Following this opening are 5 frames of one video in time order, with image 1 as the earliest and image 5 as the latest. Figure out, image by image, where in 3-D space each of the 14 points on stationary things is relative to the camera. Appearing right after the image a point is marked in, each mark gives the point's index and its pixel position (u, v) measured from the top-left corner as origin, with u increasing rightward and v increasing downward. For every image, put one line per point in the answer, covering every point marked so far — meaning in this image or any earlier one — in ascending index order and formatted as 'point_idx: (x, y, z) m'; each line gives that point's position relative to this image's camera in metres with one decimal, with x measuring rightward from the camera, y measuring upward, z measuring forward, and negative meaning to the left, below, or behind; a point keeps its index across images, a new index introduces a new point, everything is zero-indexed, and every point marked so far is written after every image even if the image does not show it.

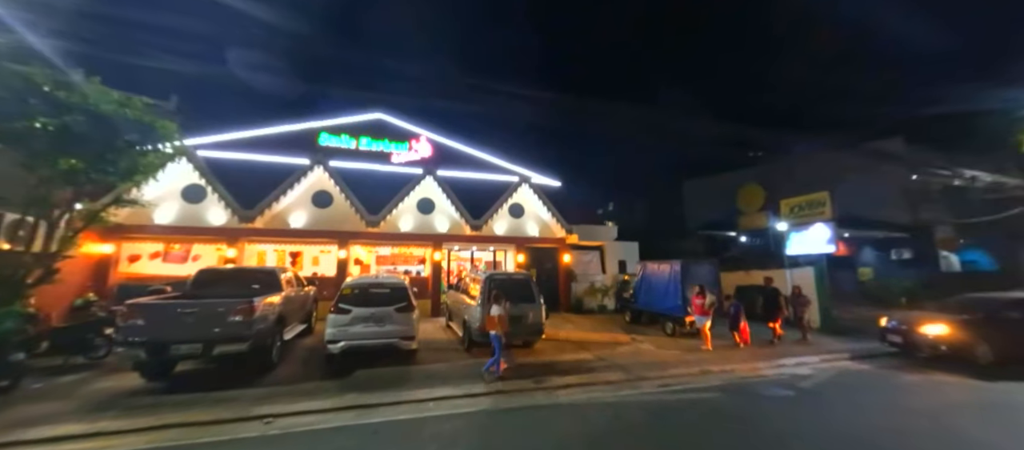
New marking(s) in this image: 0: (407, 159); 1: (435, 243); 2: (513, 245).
0: (-4.6, +3.0, +15.4) m
1: (-3.3, -0.8, +14.8) m
2: (0.0, -0.9, +15.9) m
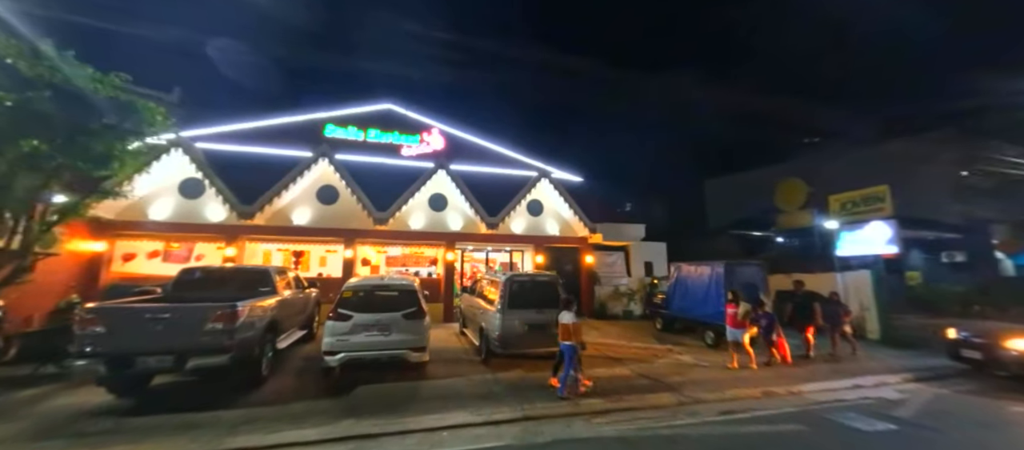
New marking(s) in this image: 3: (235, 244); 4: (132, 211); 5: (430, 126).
0: (-3.9, +3.0, +14.4) m
1: (-2.6, -0.7, +13.7) m
2: (+0.8, -0.8, +14.7) m
3: (-9.4, -0.7, +11.8) m
4: (-12.2, +0.5, +11.2) m
5: (-3.4, +4.2, +14.7) m
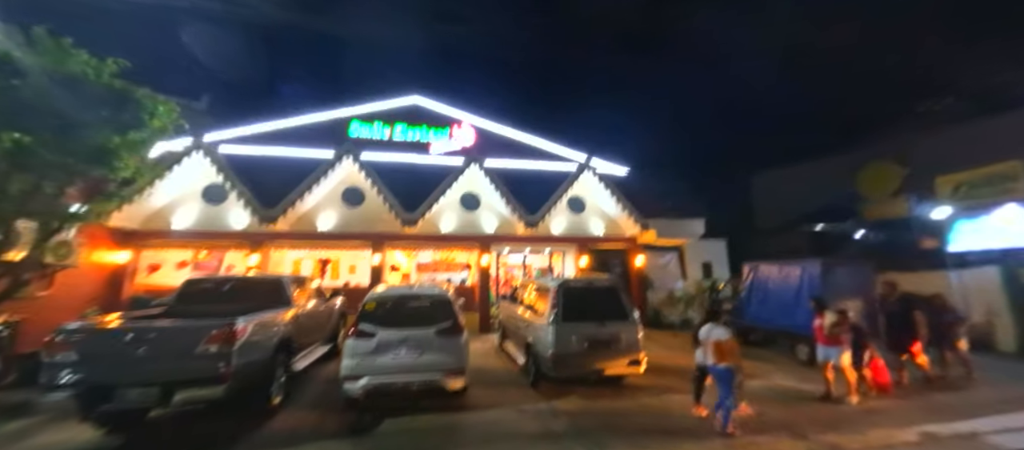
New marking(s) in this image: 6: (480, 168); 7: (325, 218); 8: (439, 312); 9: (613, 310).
0: (-2.4, +3.0, +13.3) m
1: (-1.1, -0.8, +12.4) m
2: (+2.3, -0.8, +13.1) m
3: (-8.1, -0.9, +11.1) m
4: (-10.9, +0.2, +10.7) m
5: (-2.0, +4.1, +13.5) m
6: (-1.1, +2.0, +12.2) m
7: (-6.2, +0.2, +11.5) m
8: (-1.3, -1.5, +6.1) m
9: (+2.0, -1.7, +6.8) m
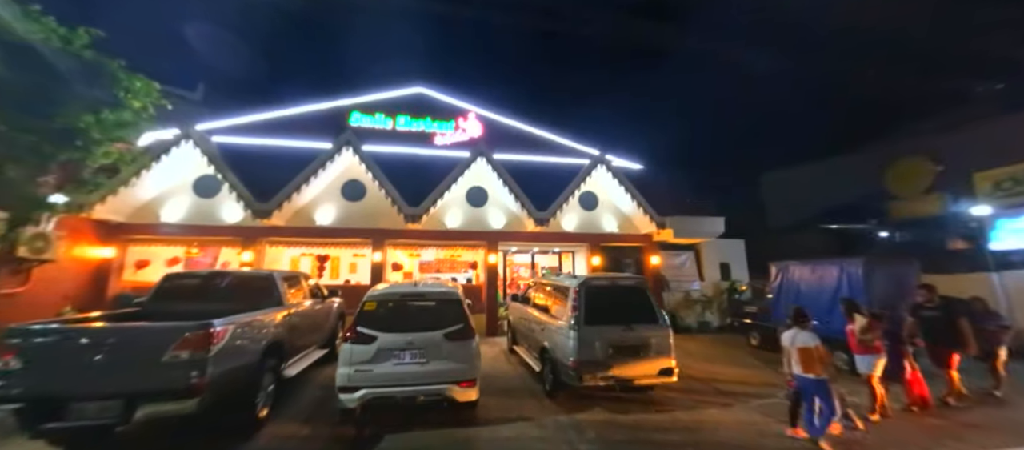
0: (-2.1, +3.1, +12.6) m
1: (-0.8, -0.6, +11.7) m
2: (+2.6, -0.7, +12.4) m
3: (-7.8, -0.7, +10.5) m
4: (-10.6, +0.4, +10.1) m
5: (-1.7, +4.2, +12.9) m
6: (-0.8, +2.1, +11.5) m
7: (-5.9, +0.4, +10.9) m
8: (-1.0, -1.4, +5.4) m
9: (+2.3, -1.5, +6.1) m
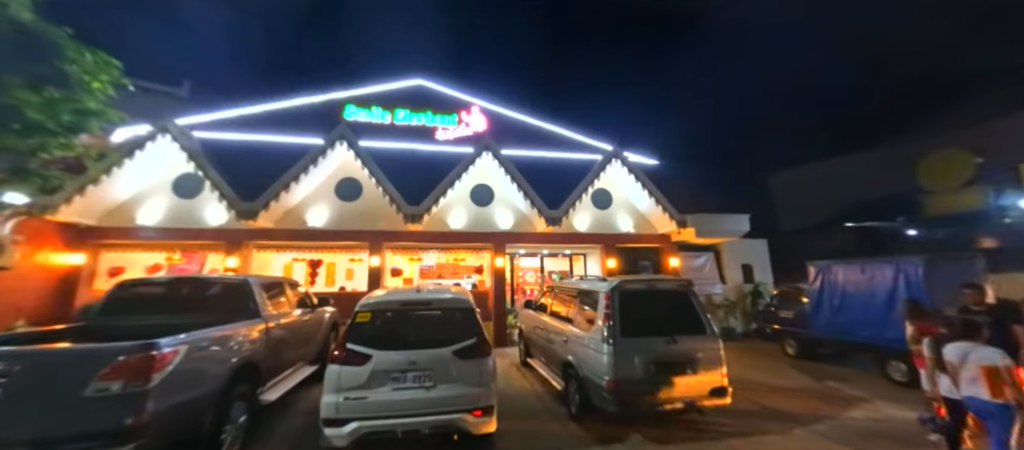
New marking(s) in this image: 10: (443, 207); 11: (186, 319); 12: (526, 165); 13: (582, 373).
0: (-1.9, +3.1, +11.7) m
1: (-0.5, -0.6, +10.8) m
2: (+2.9, -0.7, +11.5) m
3: (-7.5, -0.8, +9.5) m
4: (-10.4, +0.3, +9.2) m
5: (-1.5, +4.2, +12.0) m
6: (-0.6, +2.1, +10.6) m
7: (-5.6, +0.3, +10.0) m
8: (-0.7, -1.3, +4.5) m
9: (+2.5, -1.4, +5.2) m
10: (-2.1, +0.6, +10.6) m
11: (-4.7, -1.4, +5.0) m
12: (+0.4, +2.0, +11.6) m
13: (+1.1, -2.3, +5.3) m
